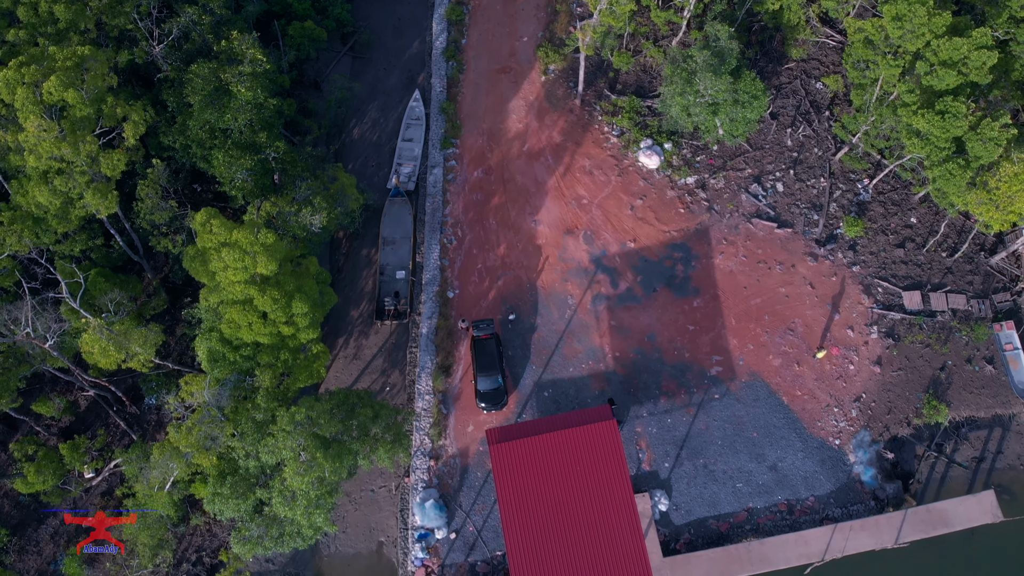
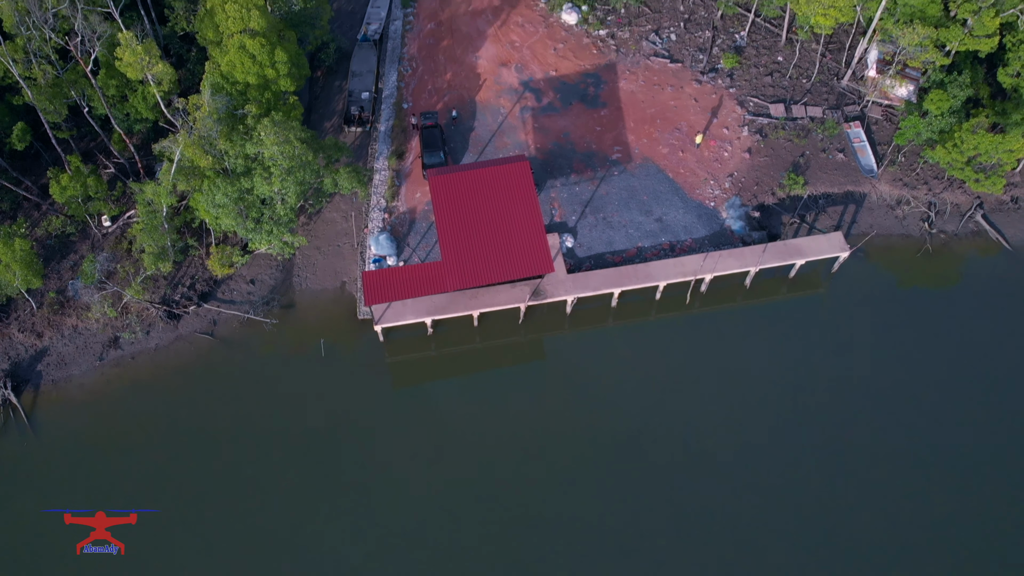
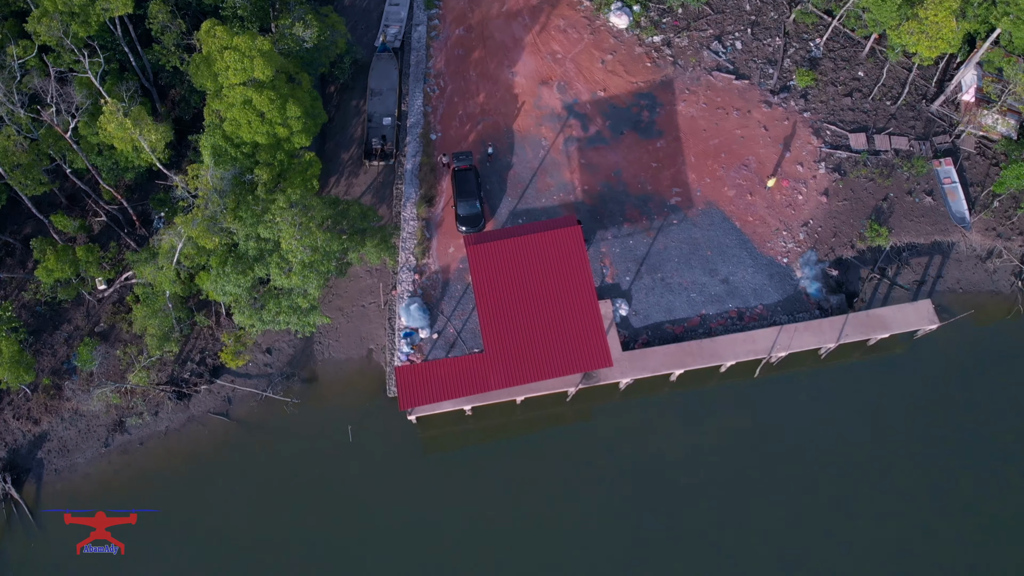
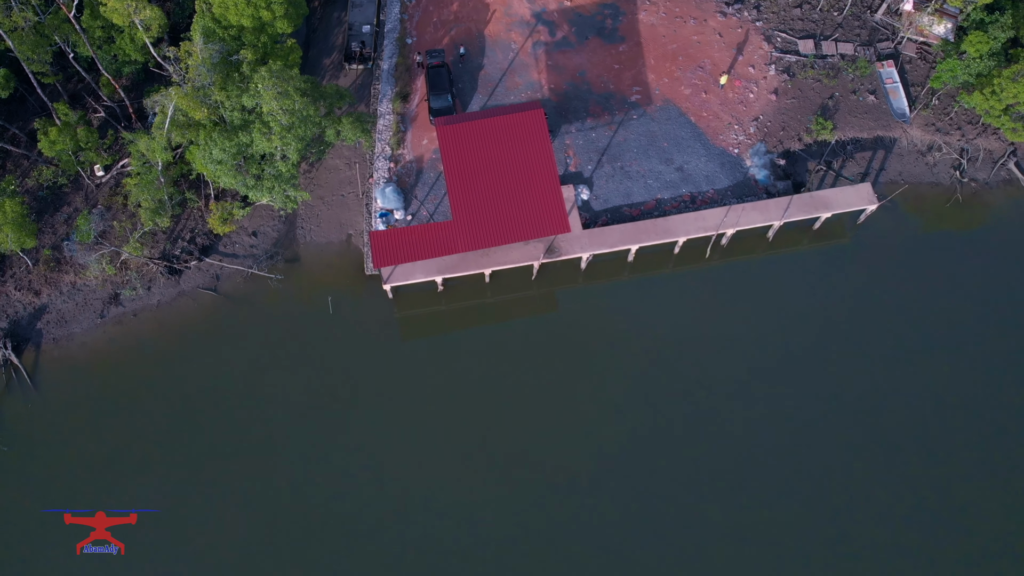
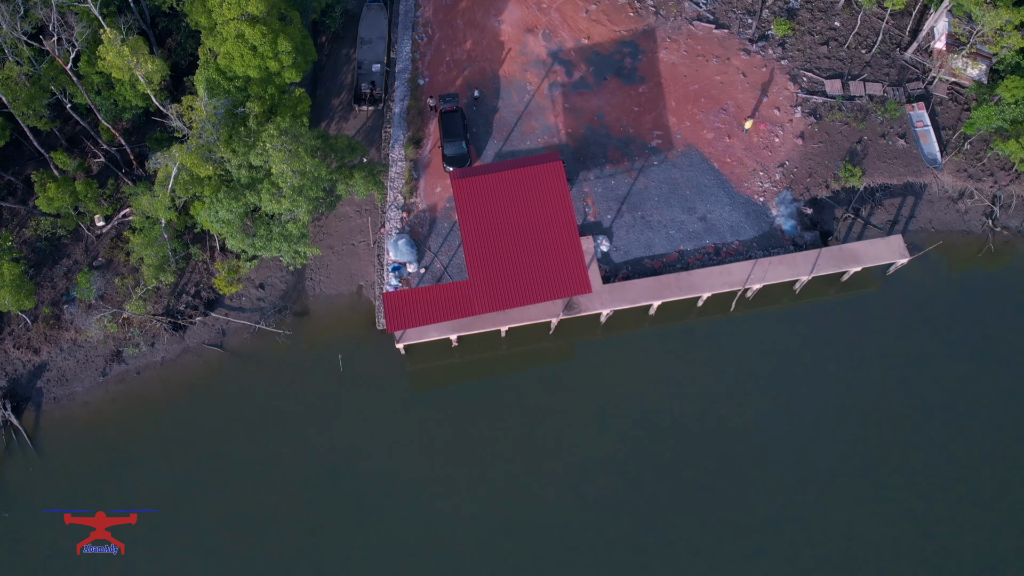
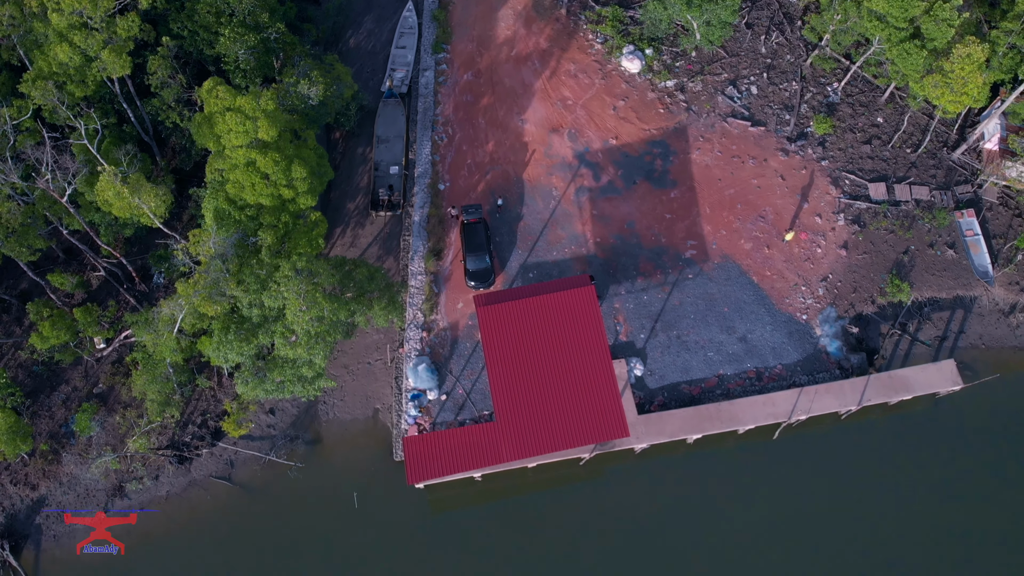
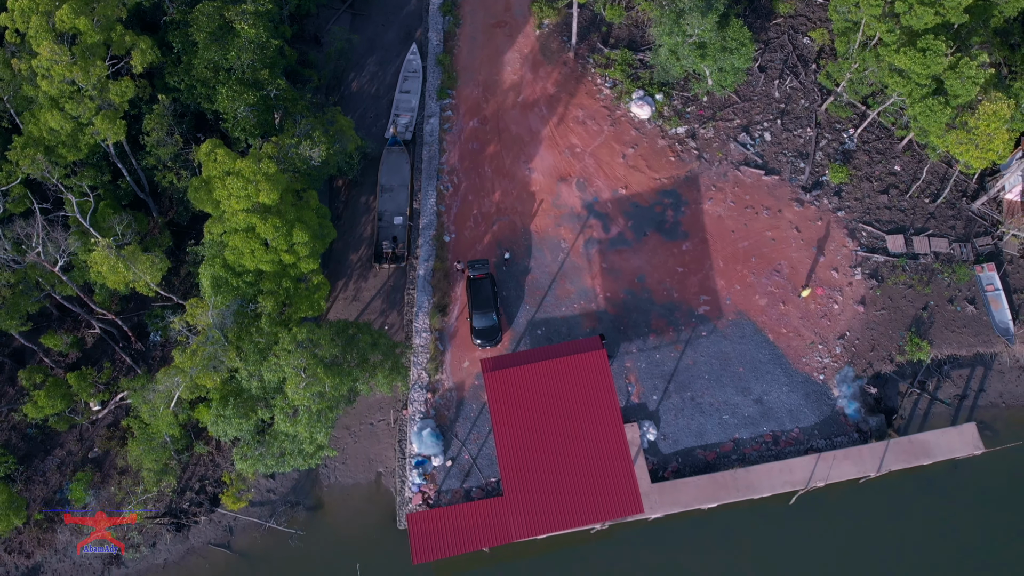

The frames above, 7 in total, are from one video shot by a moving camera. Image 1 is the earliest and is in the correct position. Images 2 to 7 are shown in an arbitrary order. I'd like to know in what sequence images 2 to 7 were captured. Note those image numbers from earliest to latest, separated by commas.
7, 6, 3, 5, 4, 2
